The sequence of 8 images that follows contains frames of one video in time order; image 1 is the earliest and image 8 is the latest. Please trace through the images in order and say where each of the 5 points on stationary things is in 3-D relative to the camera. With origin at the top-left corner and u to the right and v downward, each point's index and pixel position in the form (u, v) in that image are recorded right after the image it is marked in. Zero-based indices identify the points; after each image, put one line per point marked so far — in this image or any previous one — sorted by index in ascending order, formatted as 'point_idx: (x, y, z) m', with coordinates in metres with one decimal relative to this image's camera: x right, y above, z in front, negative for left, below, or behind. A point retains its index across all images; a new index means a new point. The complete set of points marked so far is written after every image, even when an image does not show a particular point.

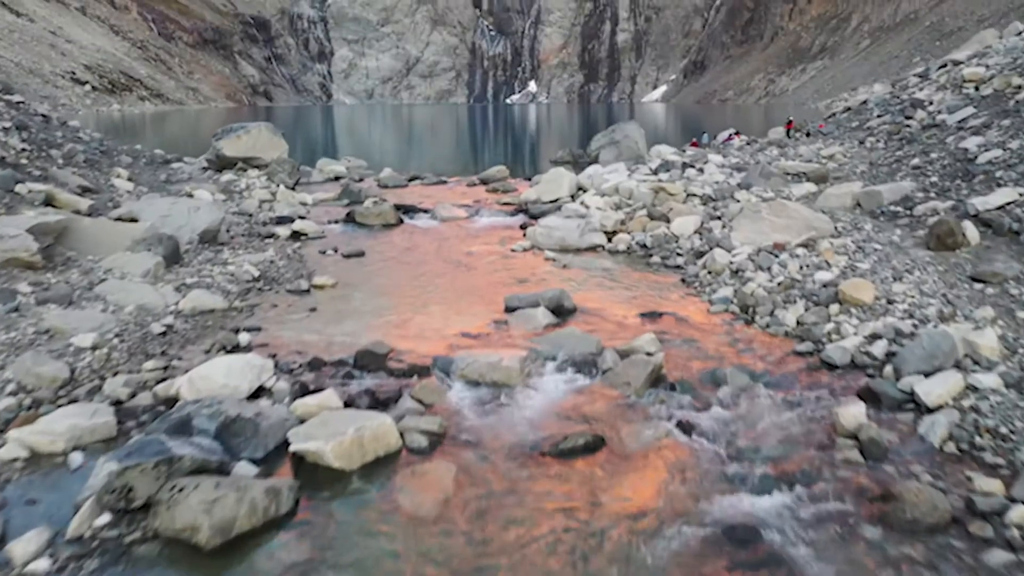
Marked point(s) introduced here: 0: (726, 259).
0: (+2.4, +0.3, +9.3) m
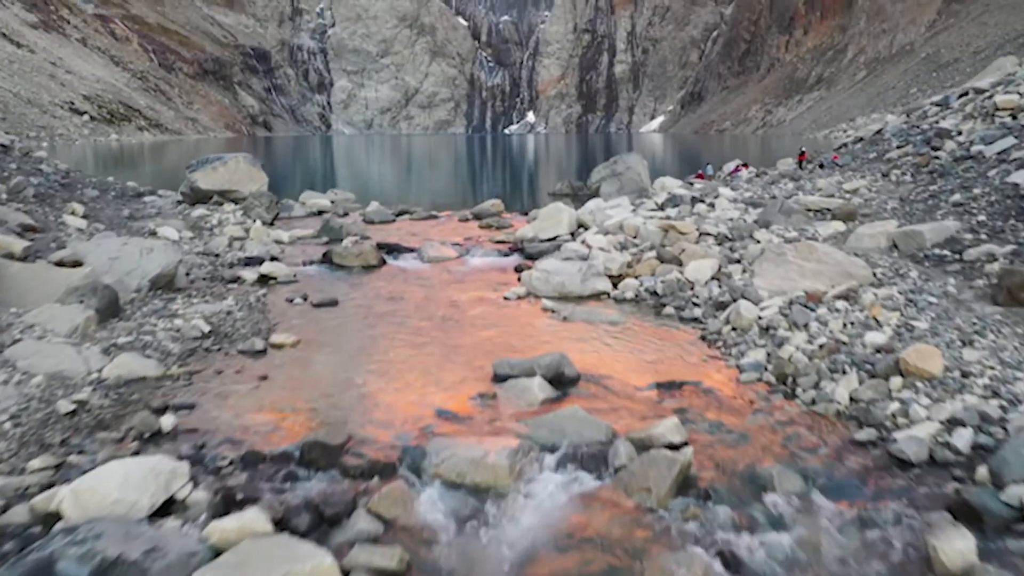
0: (+2.3, -0.2, +7.9) m
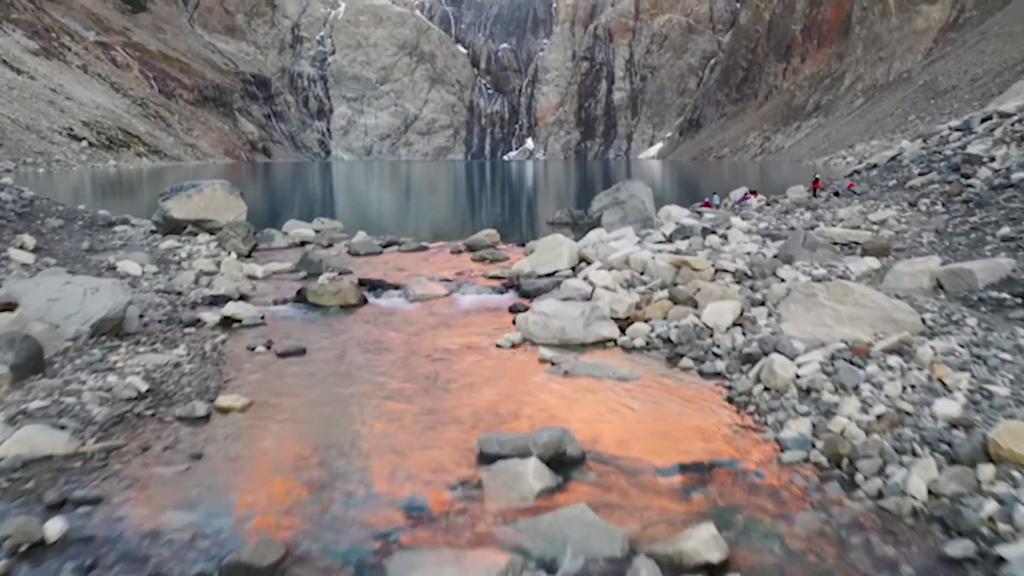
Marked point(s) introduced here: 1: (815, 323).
0: (+2.2, -0.7, +6.7) m
1: (+3.0, -0.4, +8.3) m
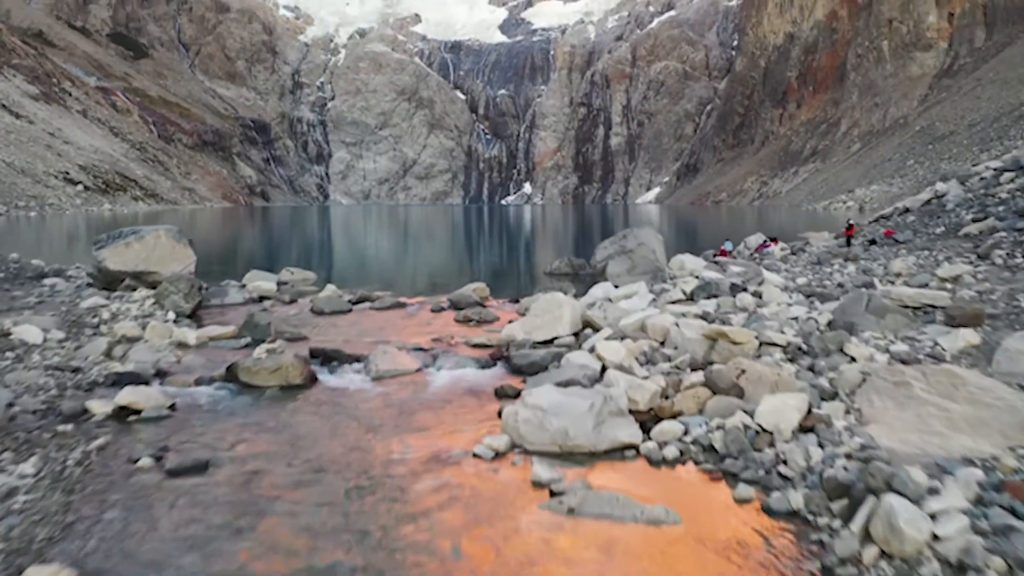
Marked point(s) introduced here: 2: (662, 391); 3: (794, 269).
0: (+2.1, -1.2, +4.3) m
1: (+2.9, -1.0, +5.9) m
2: (+1.3, -0.9, +7.4) m
3: (+4.9, +0.3, +14.5) m
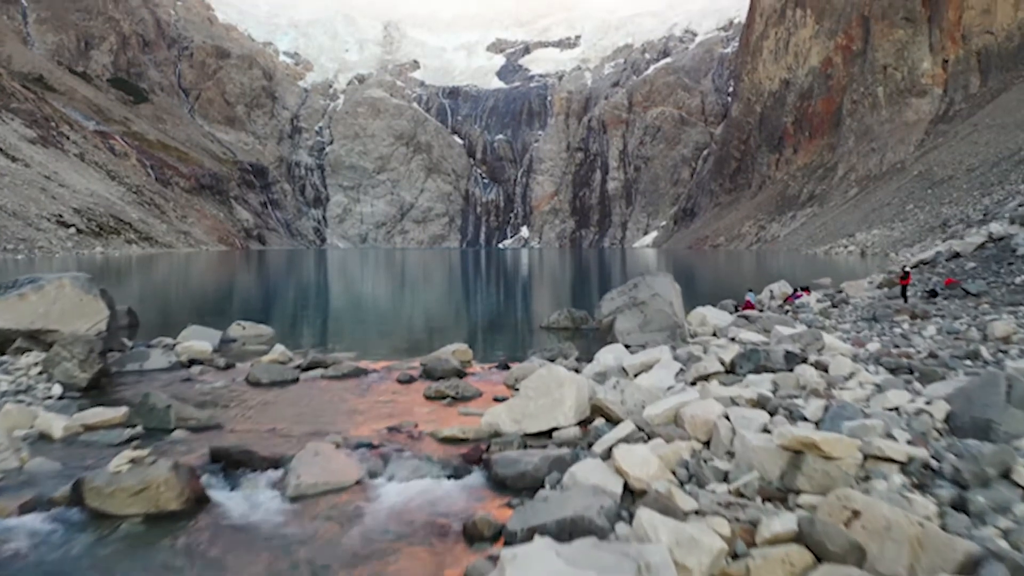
0: (+2.0, -1.6, +1.4) m
1: (+2.8, -1.4, +3.1) m
2: (+1.2, -1.4, +4.6) m
3: (+4.8, -0.6, +11.7) m
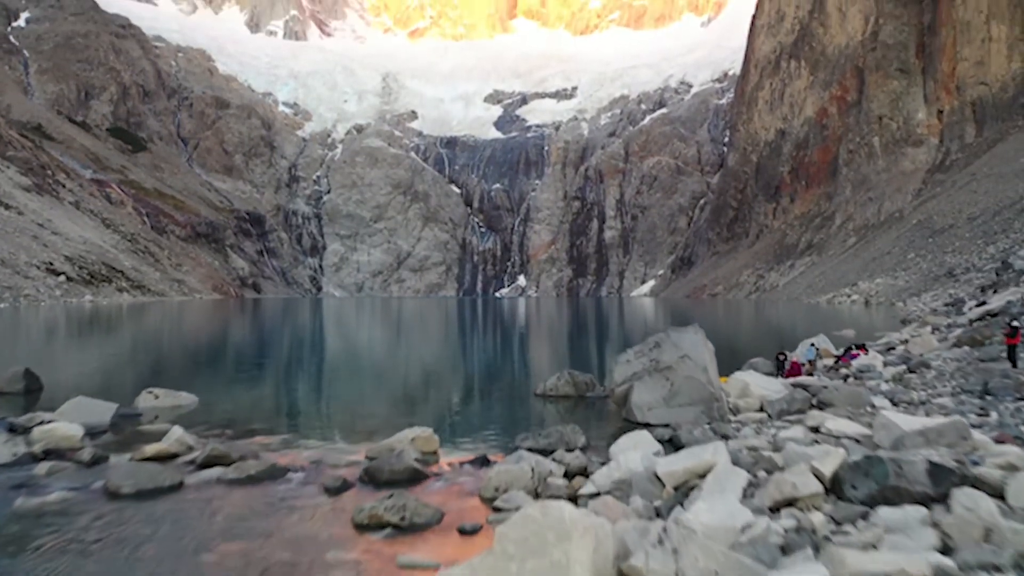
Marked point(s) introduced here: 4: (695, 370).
0: (+1.8, -1.6, -2.0) m
1: (+2.6, -1.6, -0.3) m
2: (+1.0, -1.7, +1.2) m
3: (+4.6, -1.2, +8.4) m
4: (+2.4, -1.1, +10.8) m
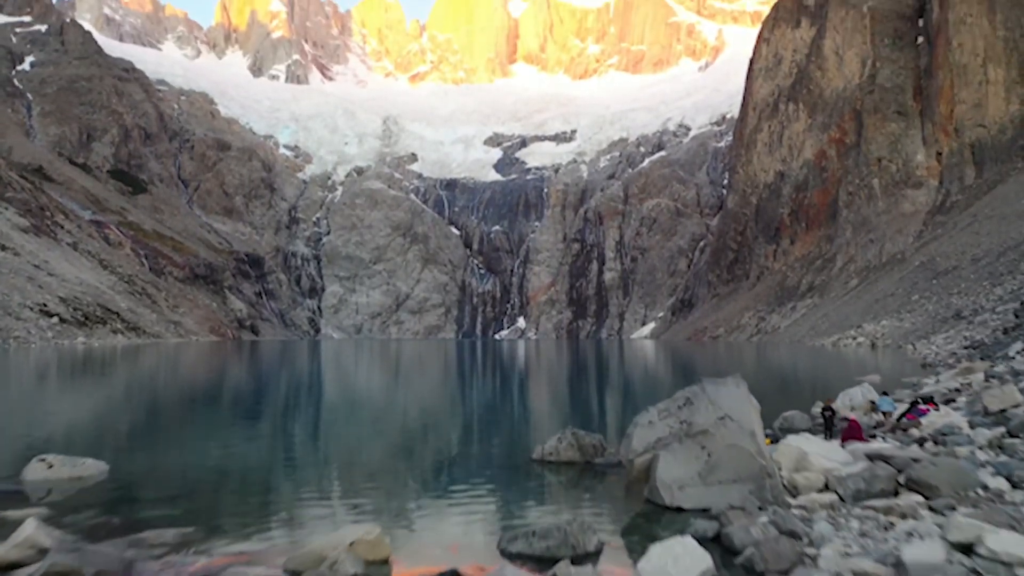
0: (+1.7, -1.4, -4.6) m
1: (+2.5, -1.4, -2.9) m
2: (+0.9, -1.6, -1.4) m
3: (+4.4, -1.5, +5.8) m
4: (+2.2, -1.4, +8.2) m
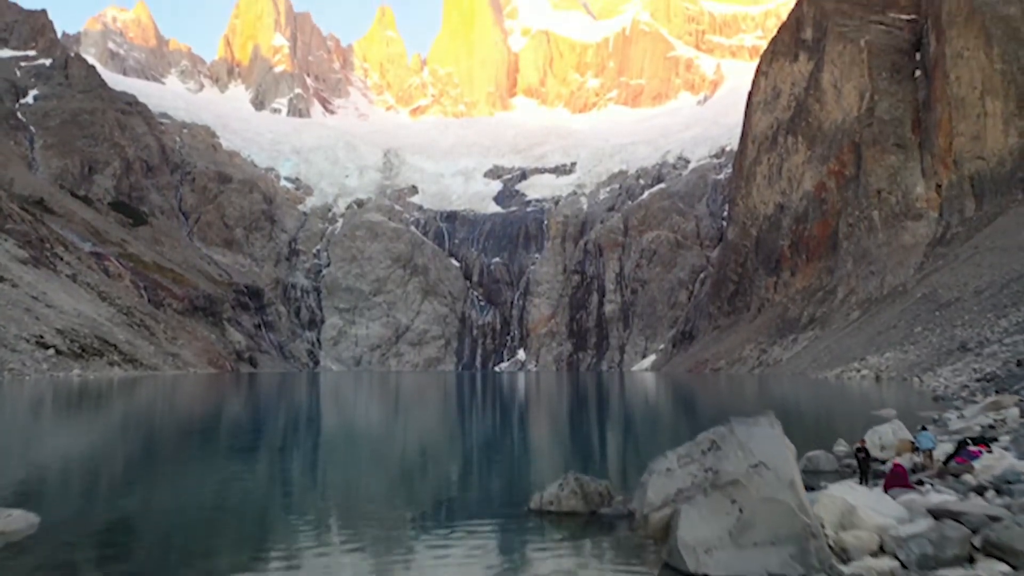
0: (+1.6, -1.1, -6.0) m
1: (+2.4, -1.2, -4.3) m
2: (+0.8, -1.4, -2.8) m
3: (+4.4, -1.6, +4.4) m
4: (+2.2, -1.6, +6.8) m
